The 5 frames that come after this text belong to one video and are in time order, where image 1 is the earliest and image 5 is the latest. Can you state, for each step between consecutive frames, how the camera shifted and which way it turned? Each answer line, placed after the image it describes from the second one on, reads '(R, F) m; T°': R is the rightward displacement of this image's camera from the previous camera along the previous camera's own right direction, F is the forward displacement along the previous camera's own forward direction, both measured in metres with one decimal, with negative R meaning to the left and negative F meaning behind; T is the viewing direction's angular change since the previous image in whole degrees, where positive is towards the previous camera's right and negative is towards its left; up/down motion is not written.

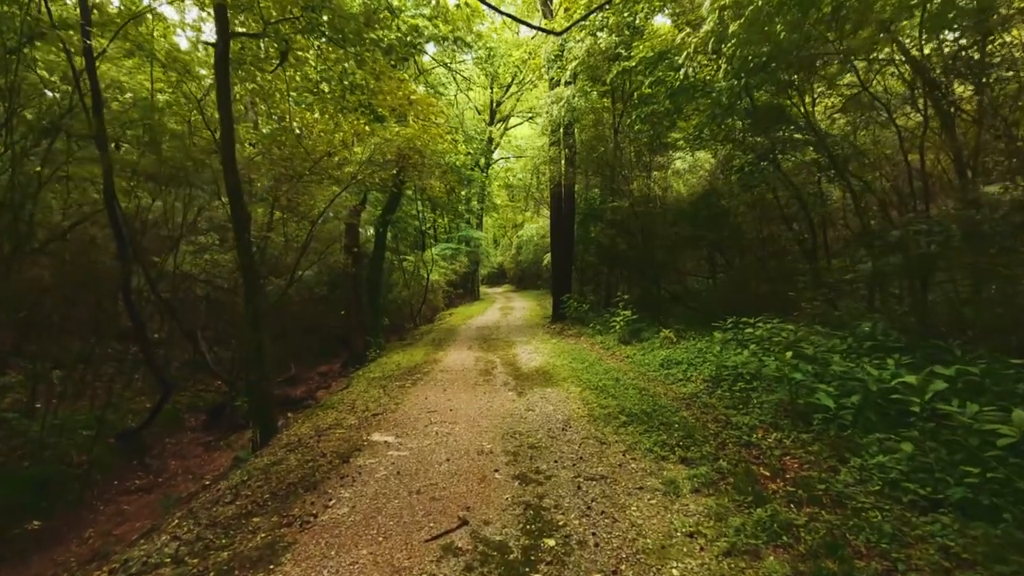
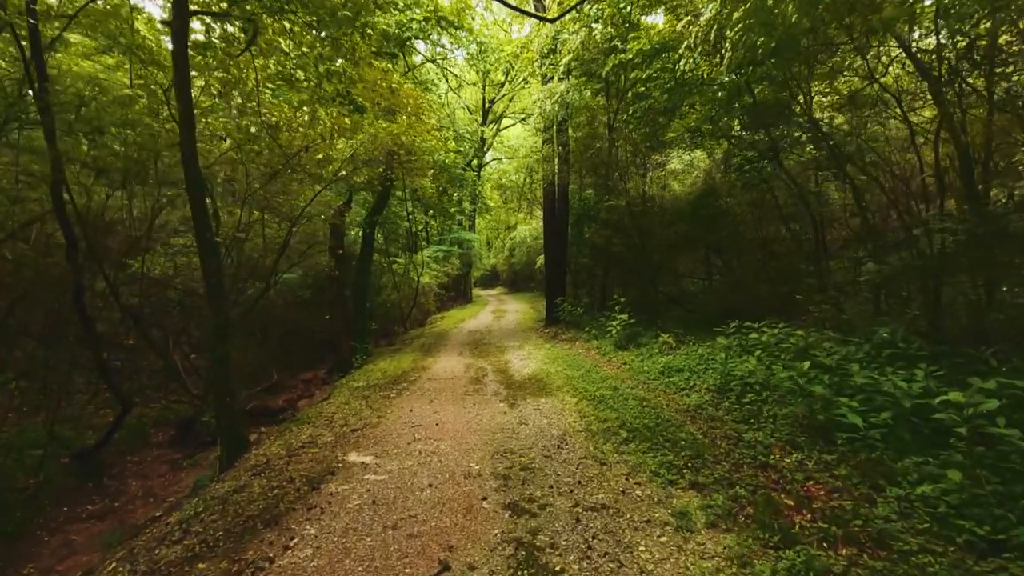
(0.0, +0.5) m; +1°
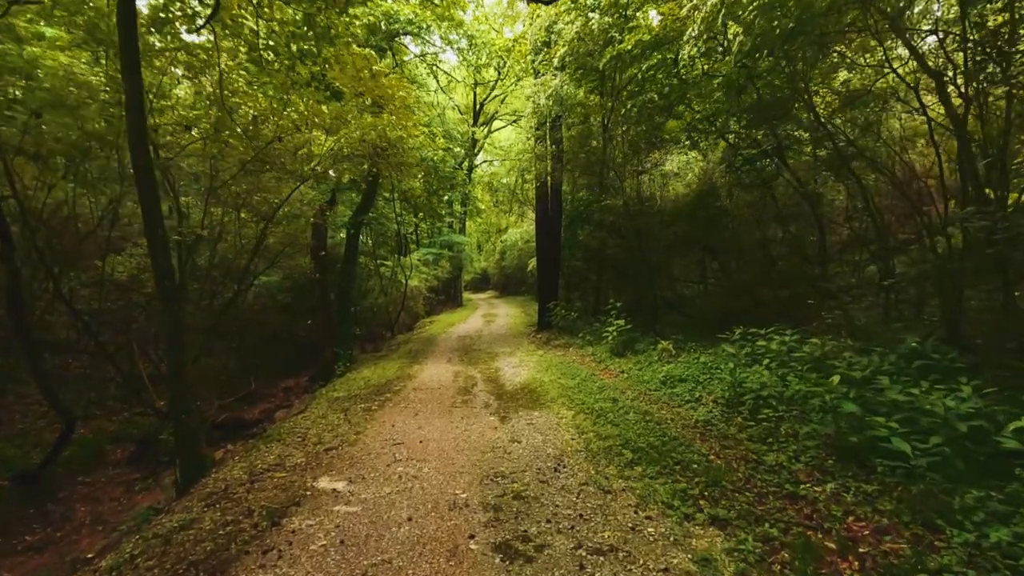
(0.0, +0.5) m; +1°
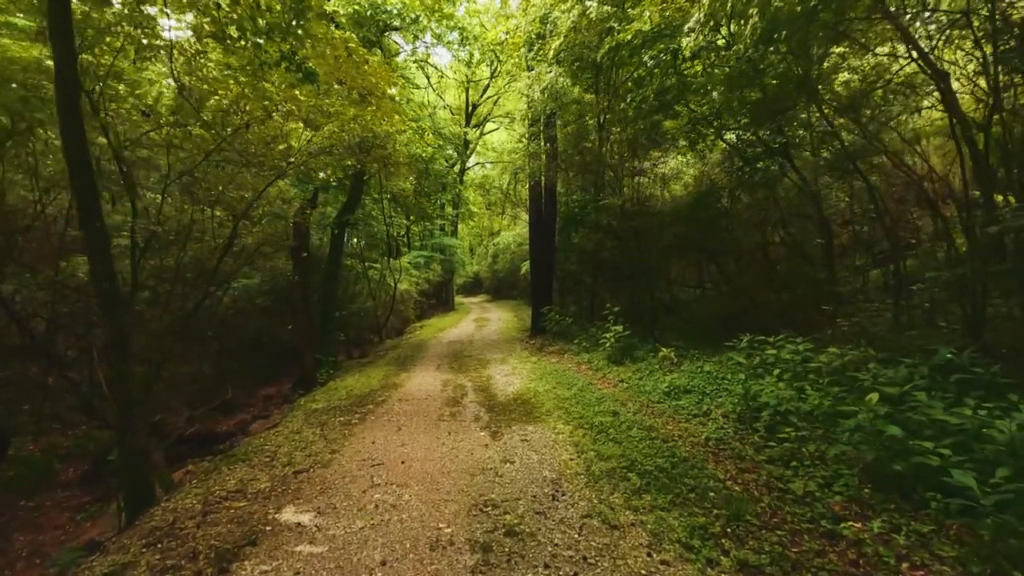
(0.0, +0.5) m; +1°
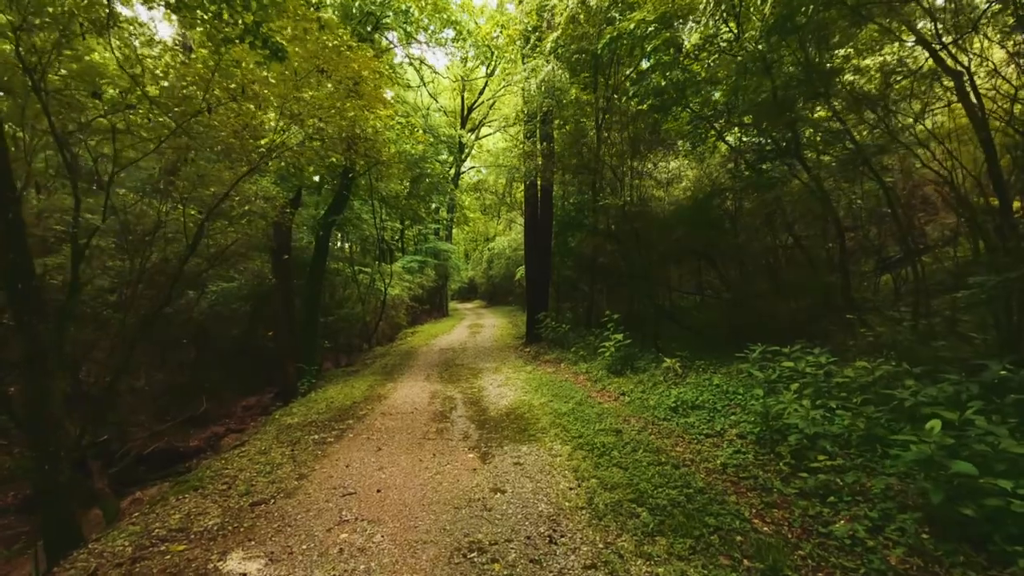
(0.0, +0.6) m; +1°
